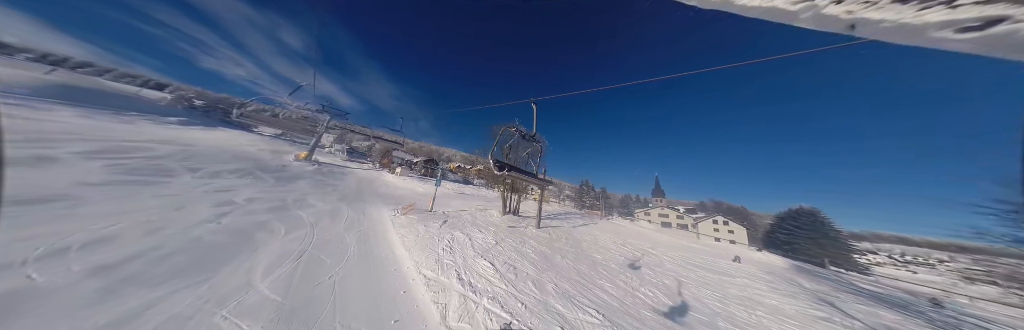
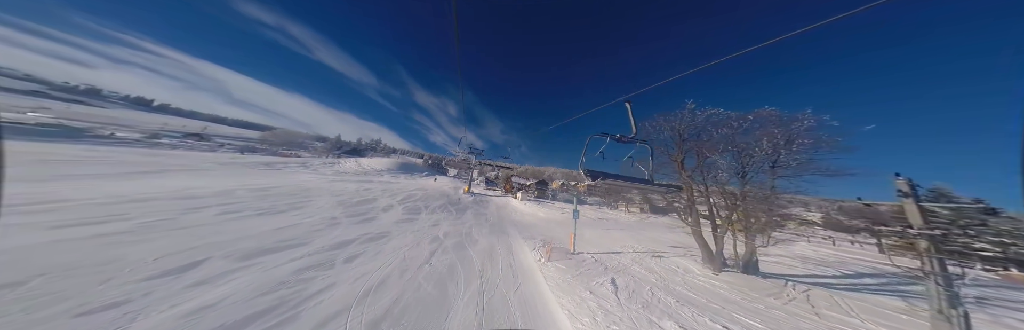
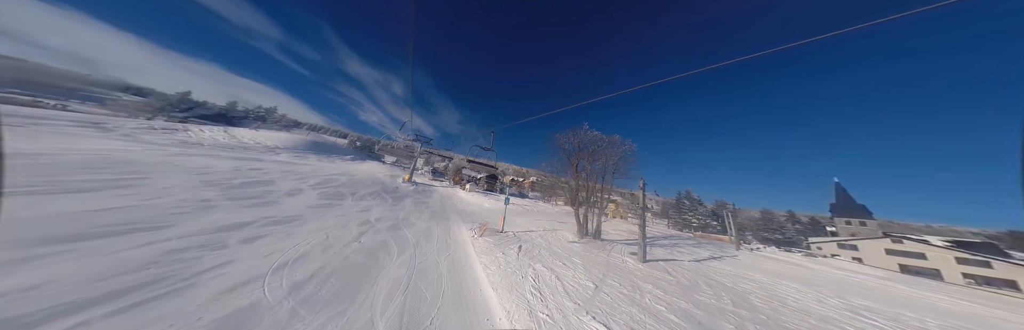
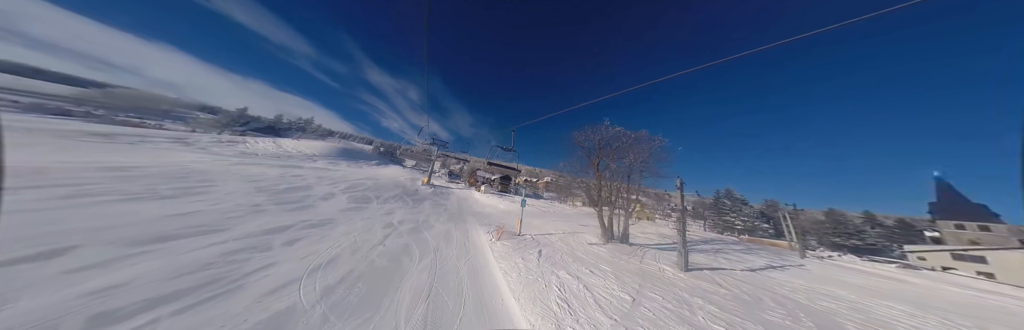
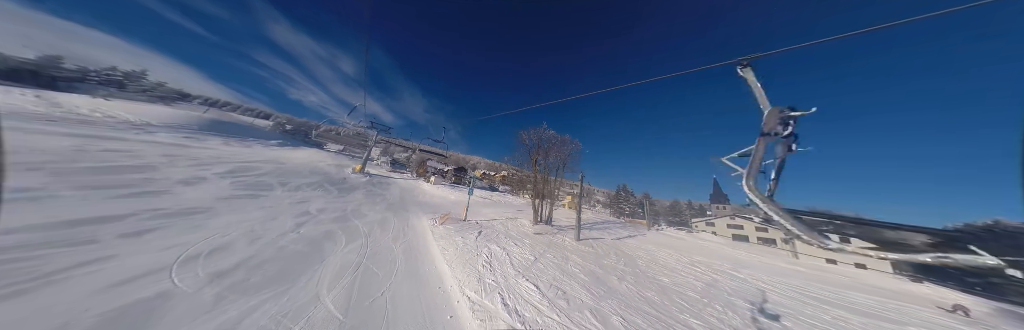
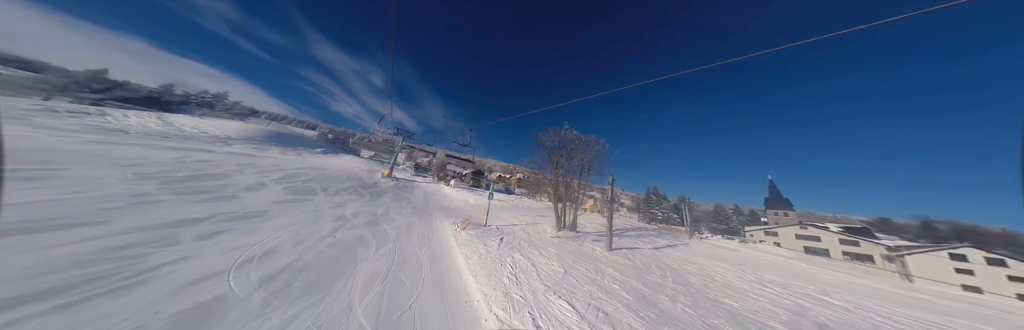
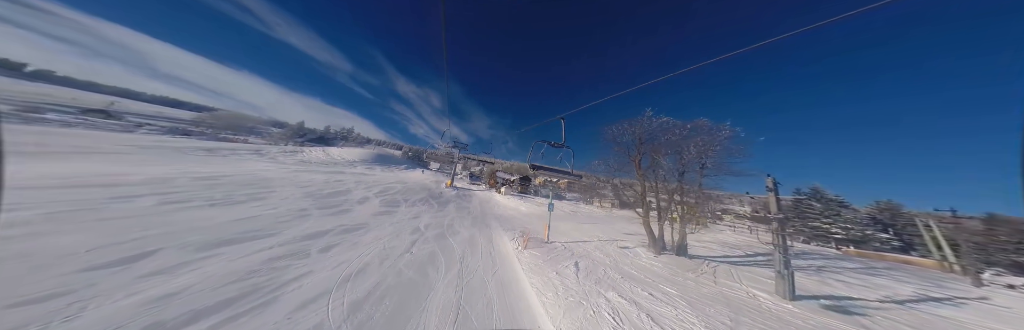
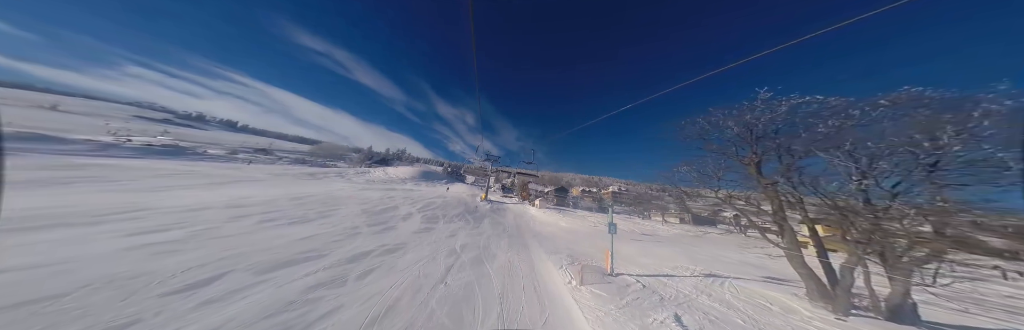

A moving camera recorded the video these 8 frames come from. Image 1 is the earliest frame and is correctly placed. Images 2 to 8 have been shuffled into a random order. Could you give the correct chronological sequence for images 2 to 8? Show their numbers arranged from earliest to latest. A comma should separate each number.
5, 6, 3, 4, 7, 2, 8
